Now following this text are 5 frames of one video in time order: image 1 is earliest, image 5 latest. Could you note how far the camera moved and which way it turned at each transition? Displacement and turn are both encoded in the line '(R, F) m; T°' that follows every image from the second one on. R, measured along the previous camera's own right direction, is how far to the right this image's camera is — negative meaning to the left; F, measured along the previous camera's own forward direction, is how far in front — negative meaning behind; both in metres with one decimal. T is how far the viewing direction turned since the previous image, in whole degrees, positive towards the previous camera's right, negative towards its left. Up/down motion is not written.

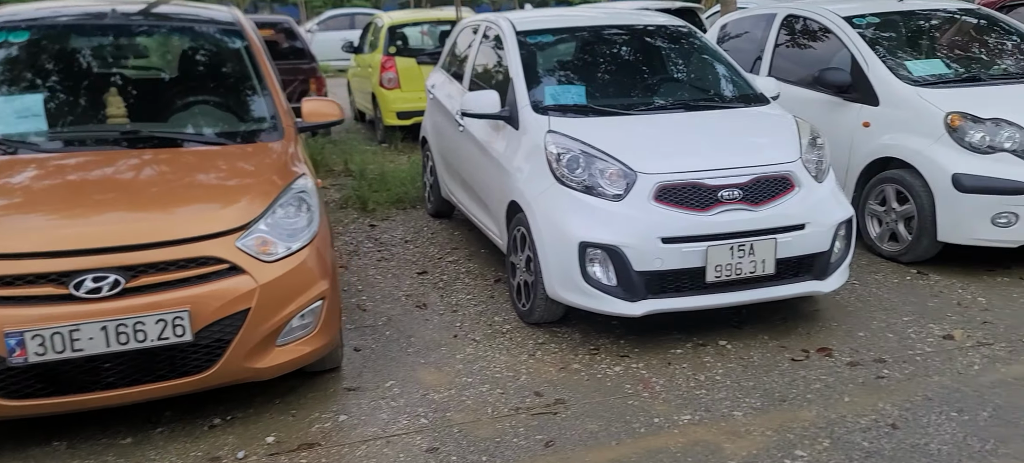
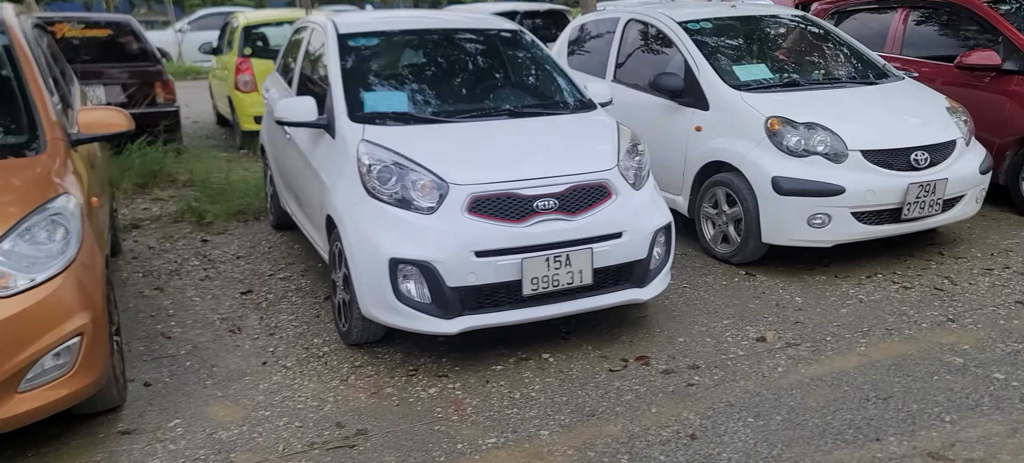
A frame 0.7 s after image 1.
(+0.3, +0.1) m; +8°
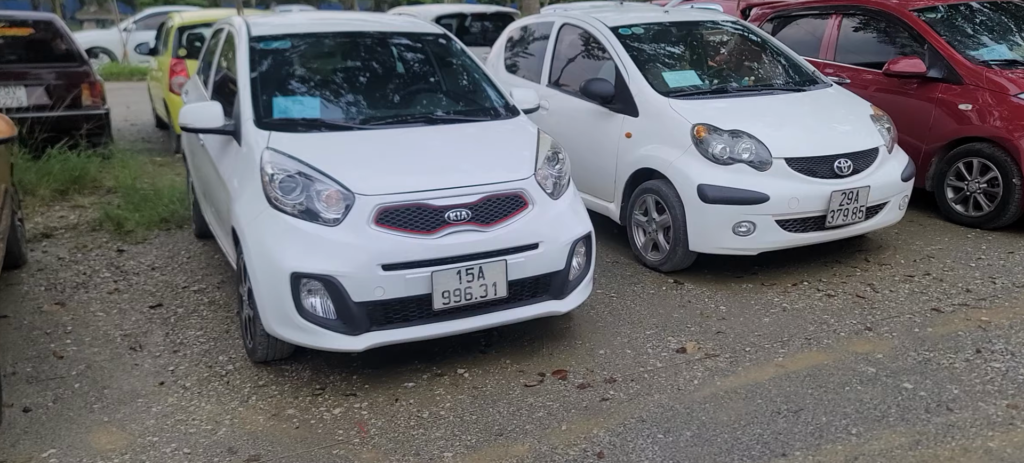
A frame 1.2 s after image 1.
(+0.2, +0.1) m; +3°
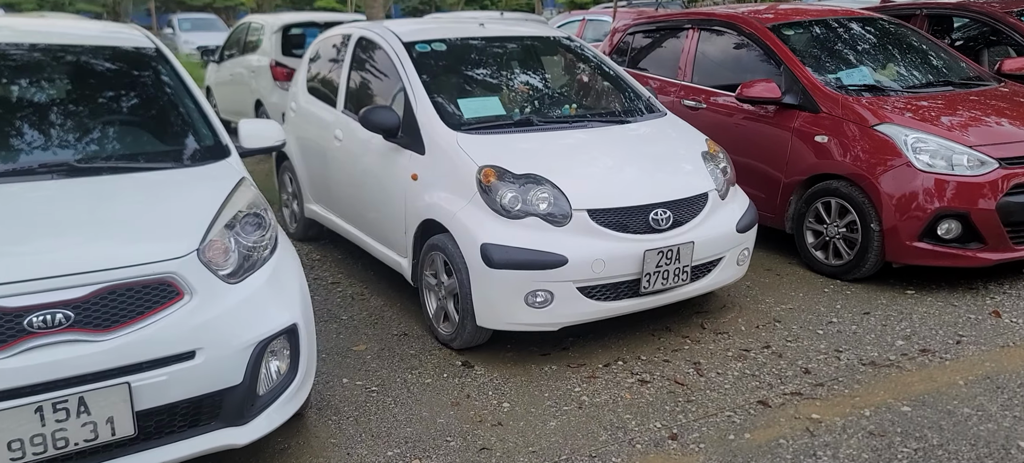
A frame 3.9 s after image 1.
(+0.8, +0.9) m; +5°
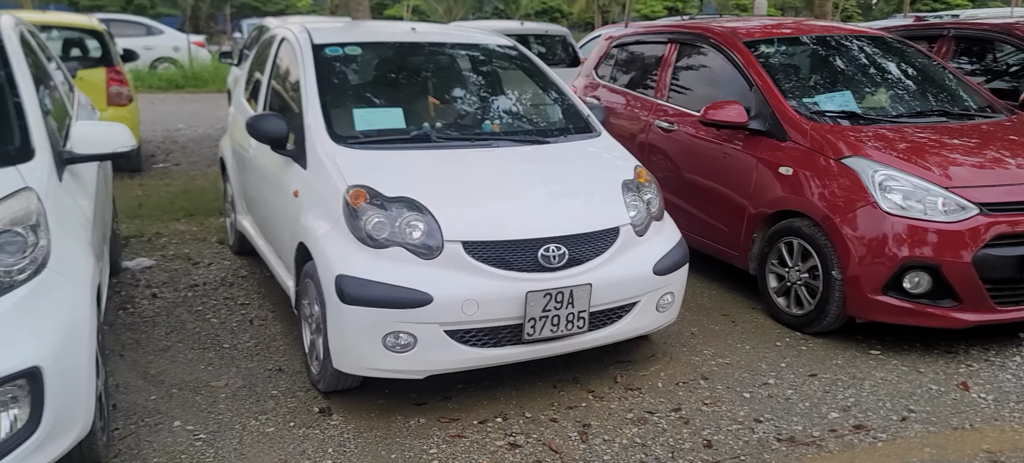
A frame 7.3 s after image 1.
(+0.8, +0.5) m; -5°
